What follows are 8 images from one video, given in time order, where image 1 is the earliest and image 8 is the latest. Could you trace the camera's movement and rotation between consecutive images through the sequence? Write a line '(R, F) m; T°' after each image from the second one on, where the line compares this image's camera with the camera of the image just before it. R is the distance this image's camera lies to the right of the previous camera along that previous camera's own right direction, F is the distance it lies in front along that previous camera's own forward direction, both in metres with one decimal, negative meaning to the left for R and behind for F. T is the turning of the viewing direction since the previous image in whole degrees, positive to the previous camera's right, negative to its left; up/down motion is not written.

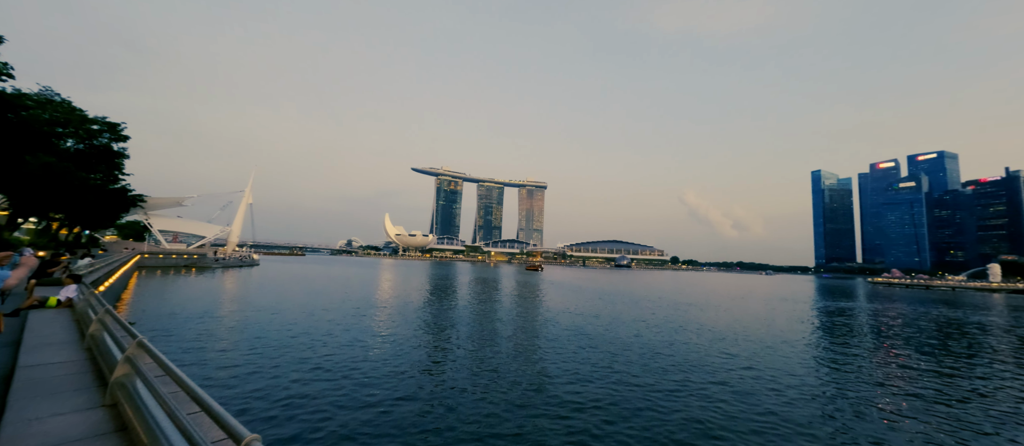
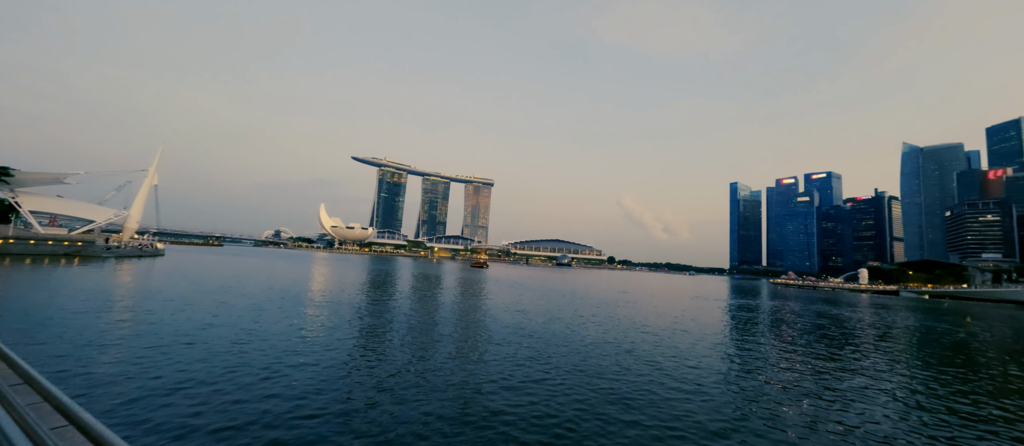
(-2.0, +0.9) m; +9°
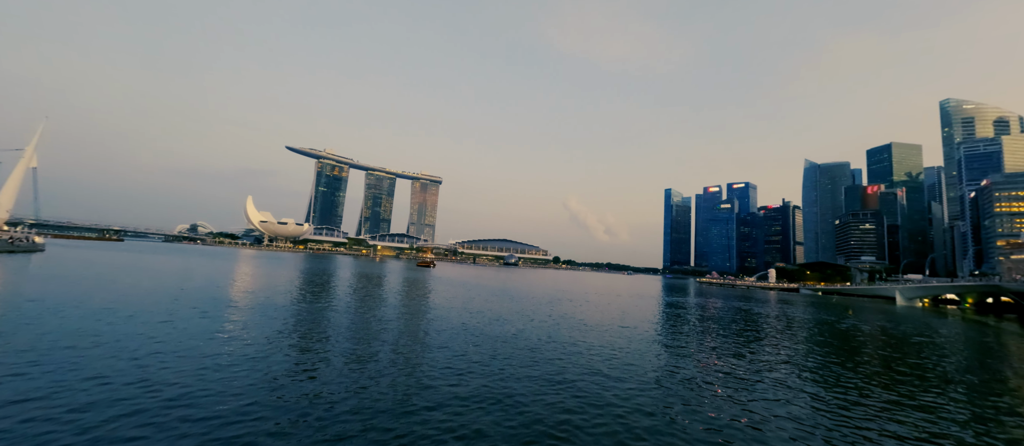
(-1.4, +1.9) m; +9°
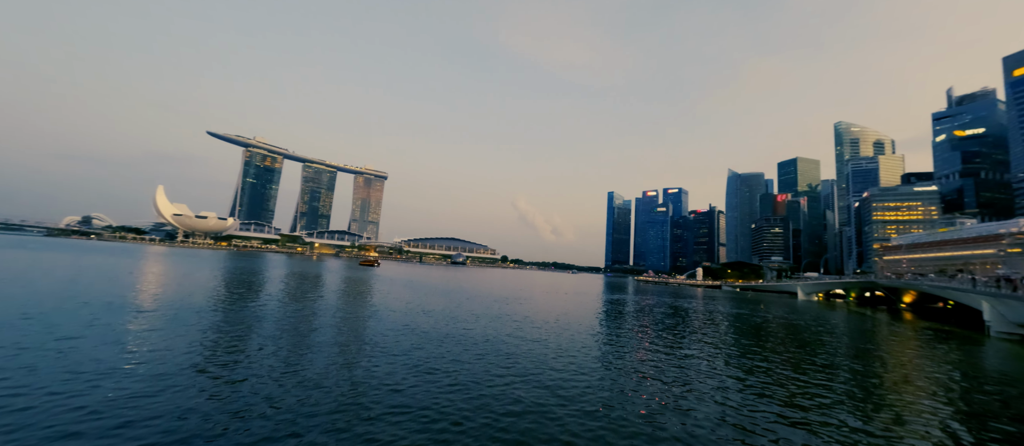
(+0.5, +3.6) m; +9°
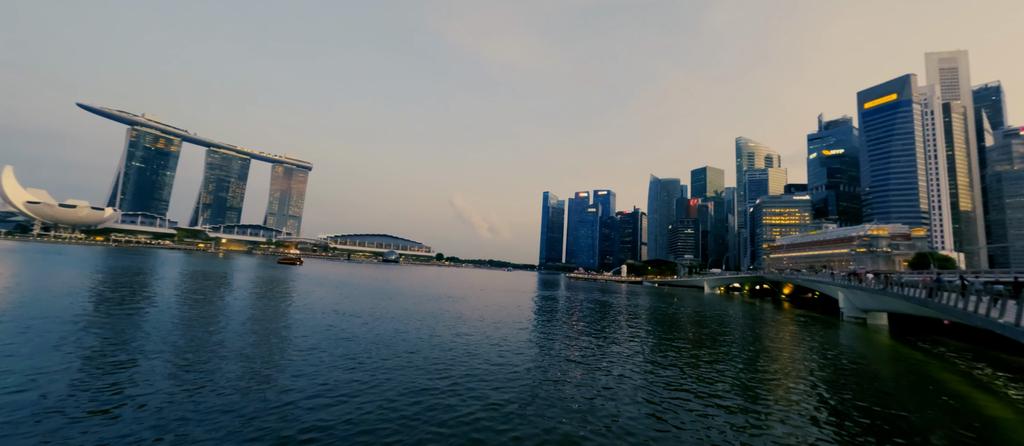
(+0.8, +3.9) m; +11°
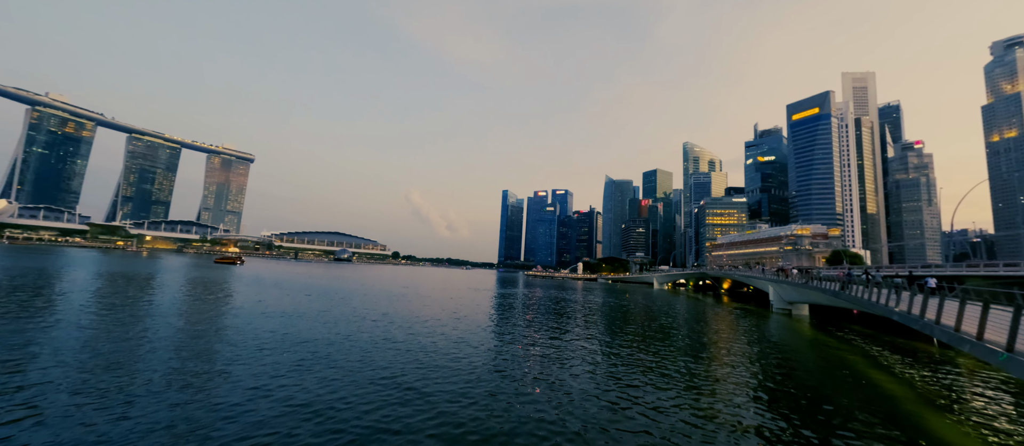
(+0.4, +2.2) m; +7°
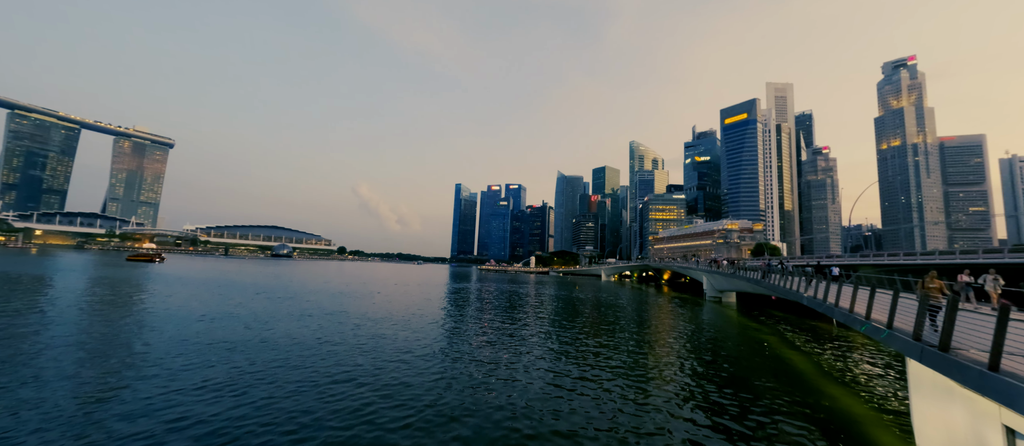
(+0.6, +2.3) m; +8°
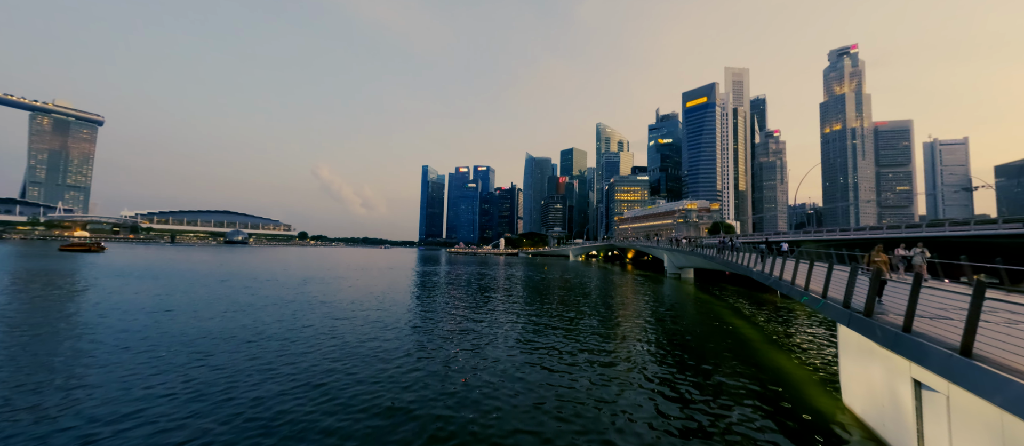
(+0.5, +1.2) m; +5°
